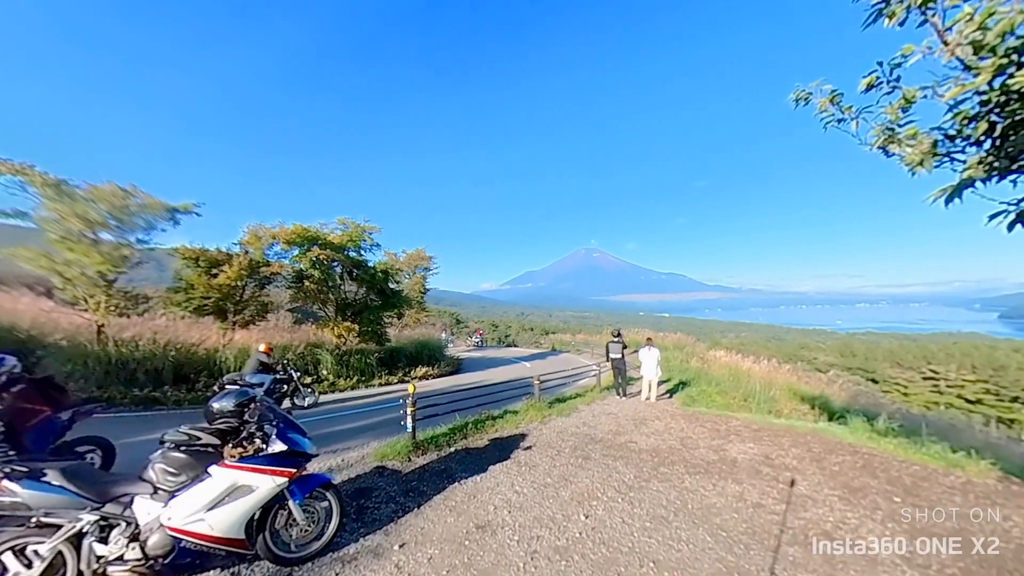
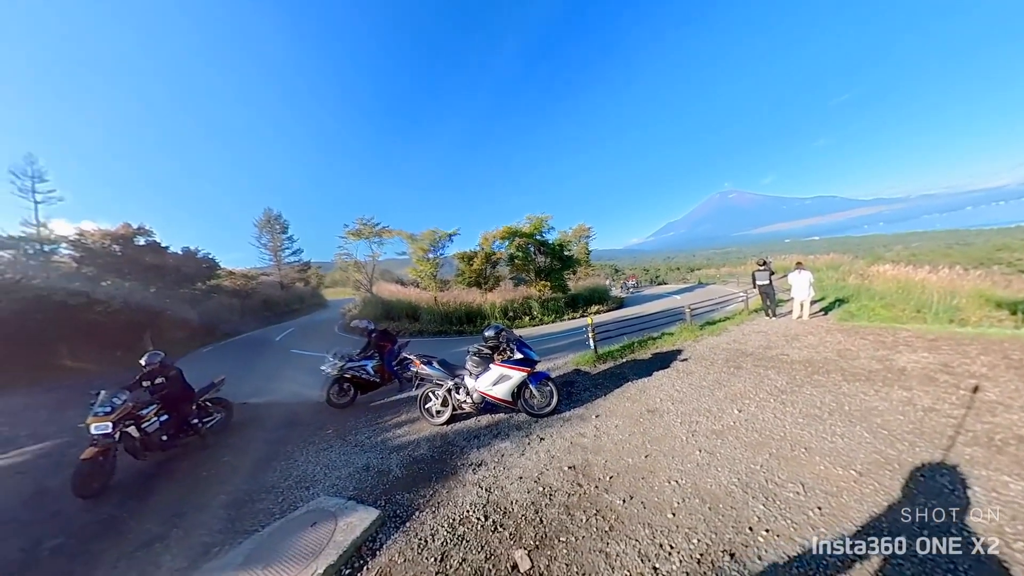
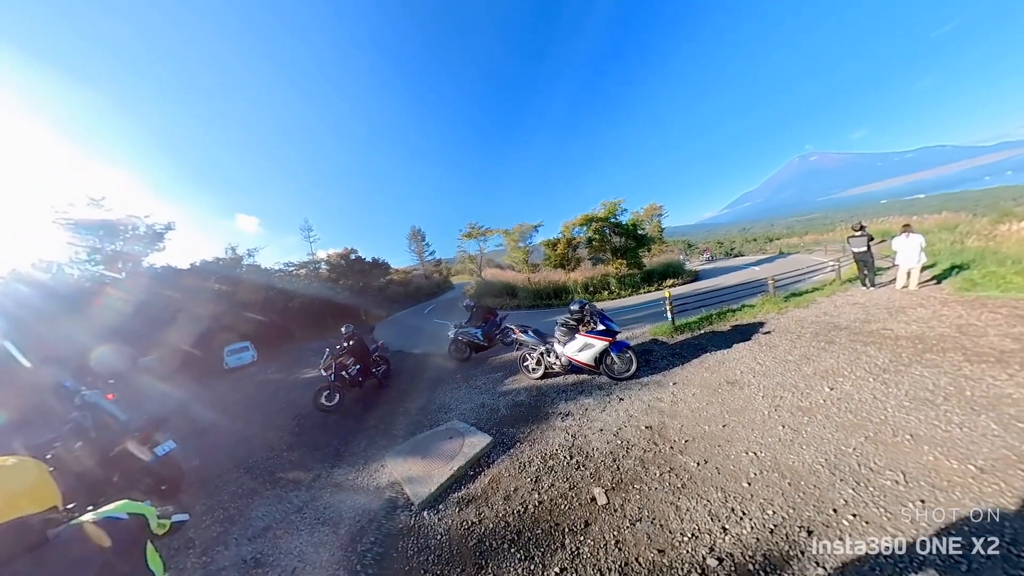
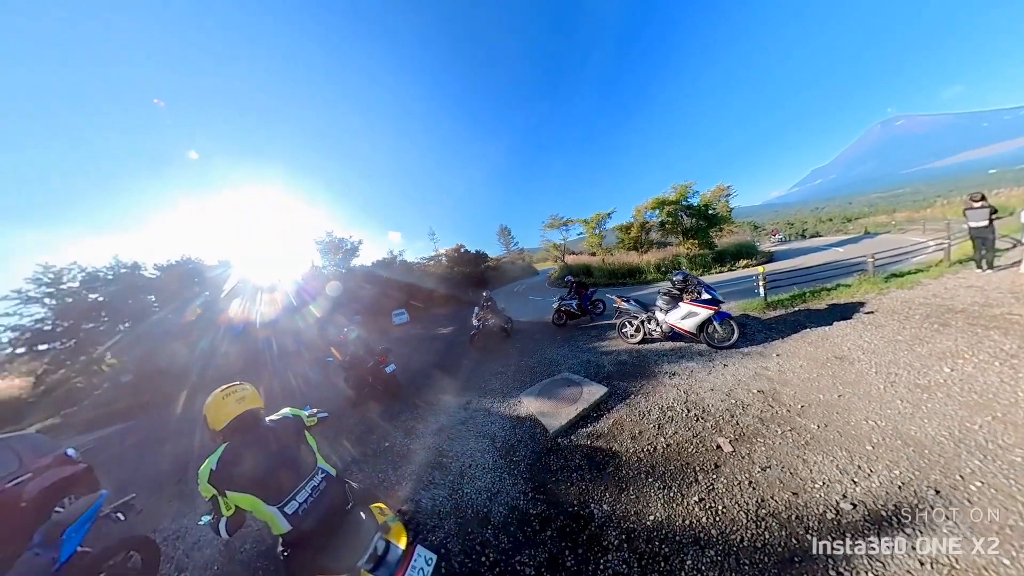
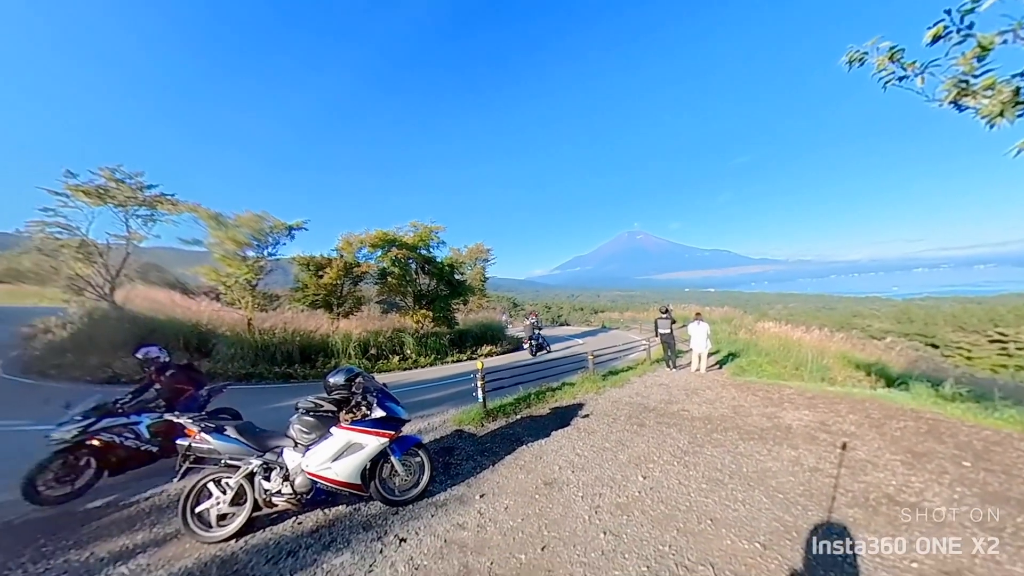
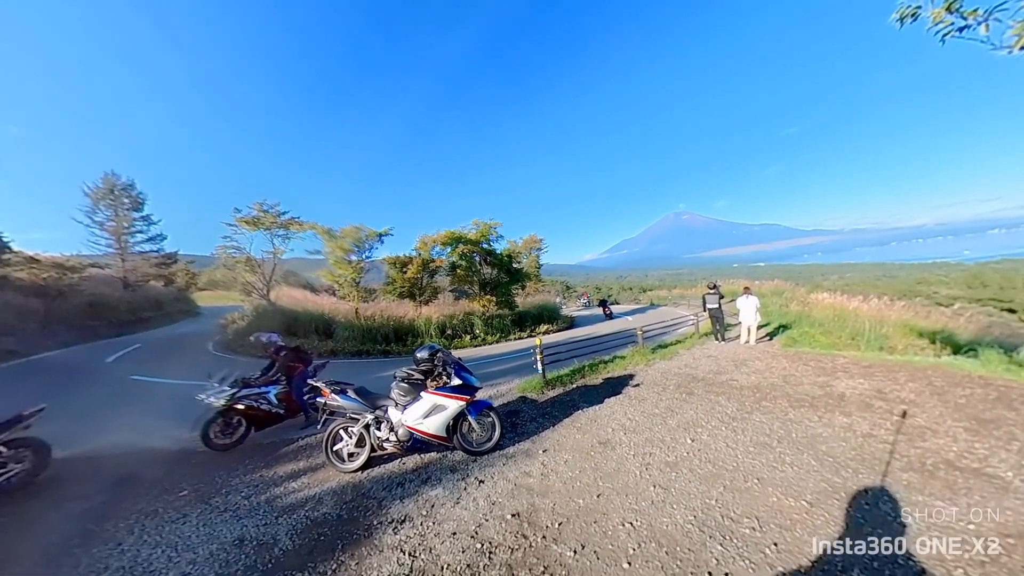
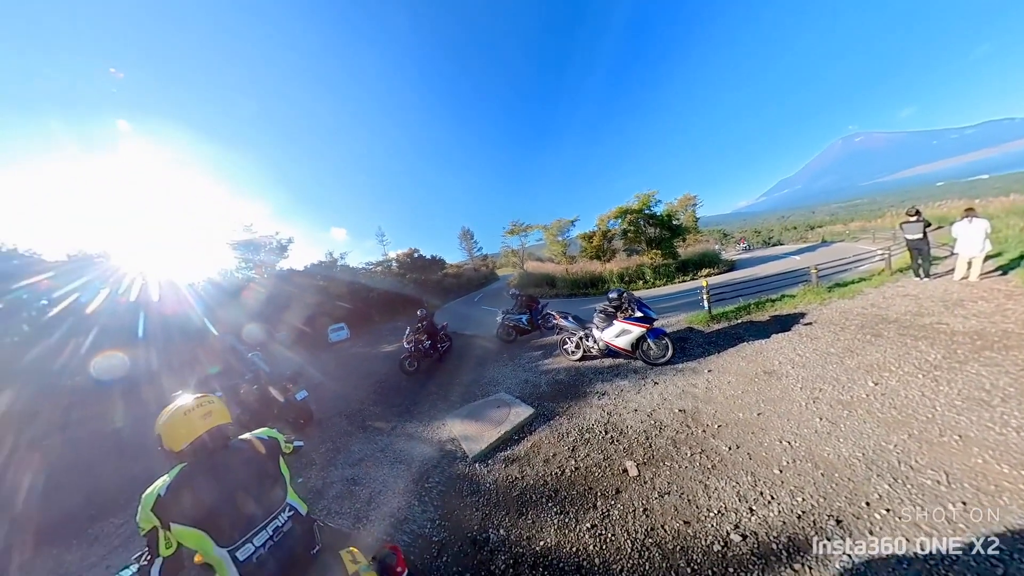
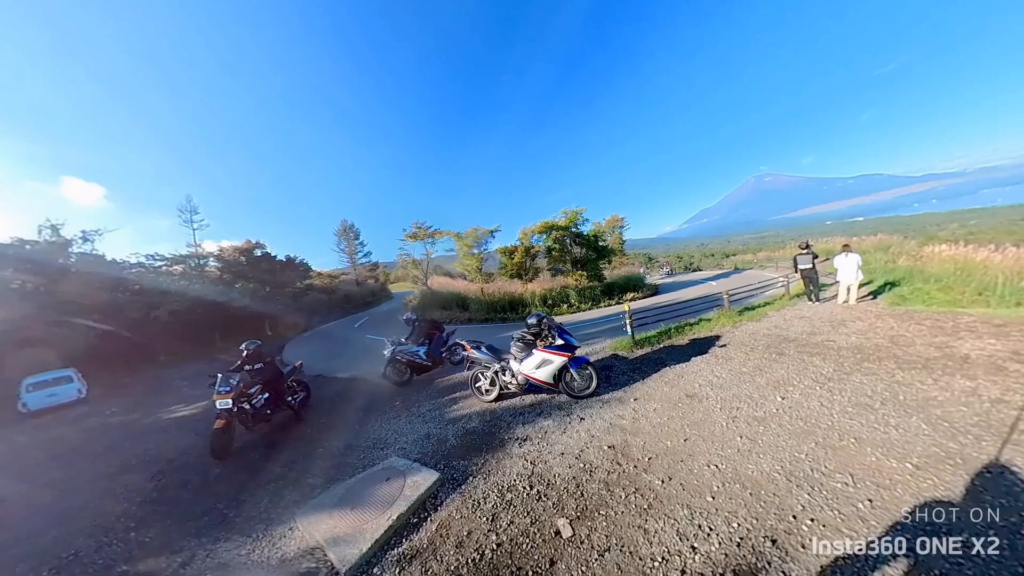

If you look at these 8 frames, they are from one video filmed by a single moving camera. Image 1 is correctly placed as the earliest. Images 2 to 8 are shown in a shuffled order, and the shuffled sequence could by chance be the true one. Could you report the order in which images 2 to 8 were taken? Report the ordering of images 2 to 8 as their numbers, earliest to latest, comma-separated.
5, 6, 2, 8, 3, 7, 4
